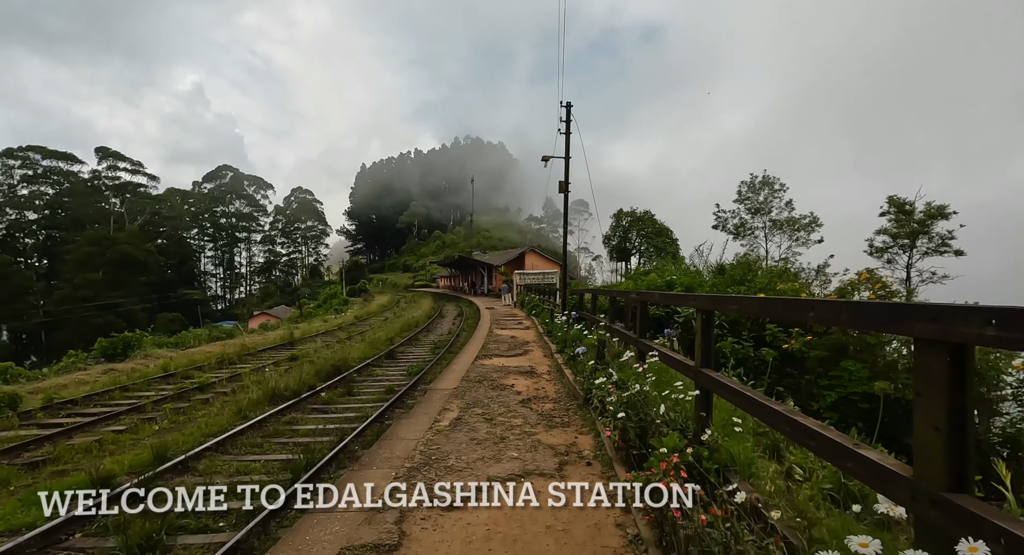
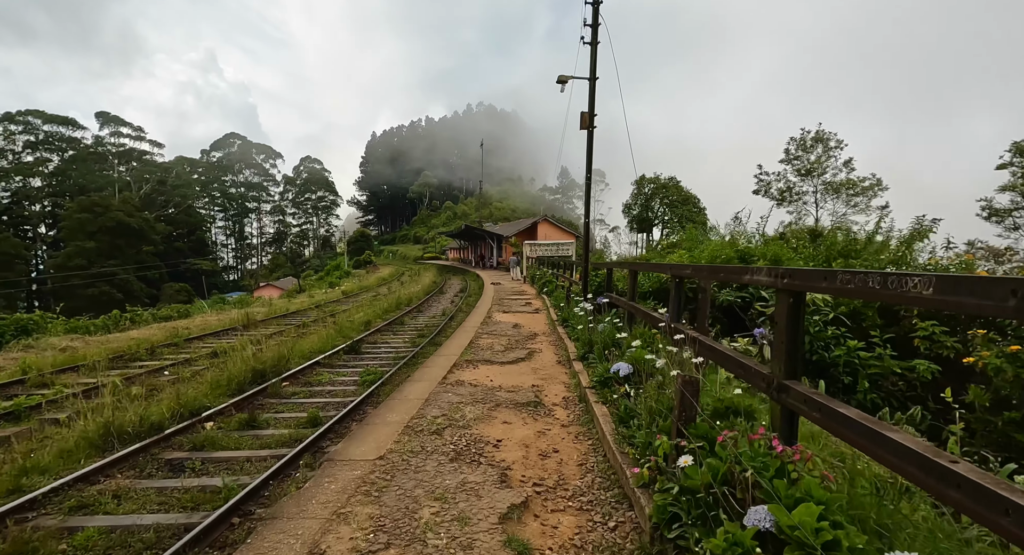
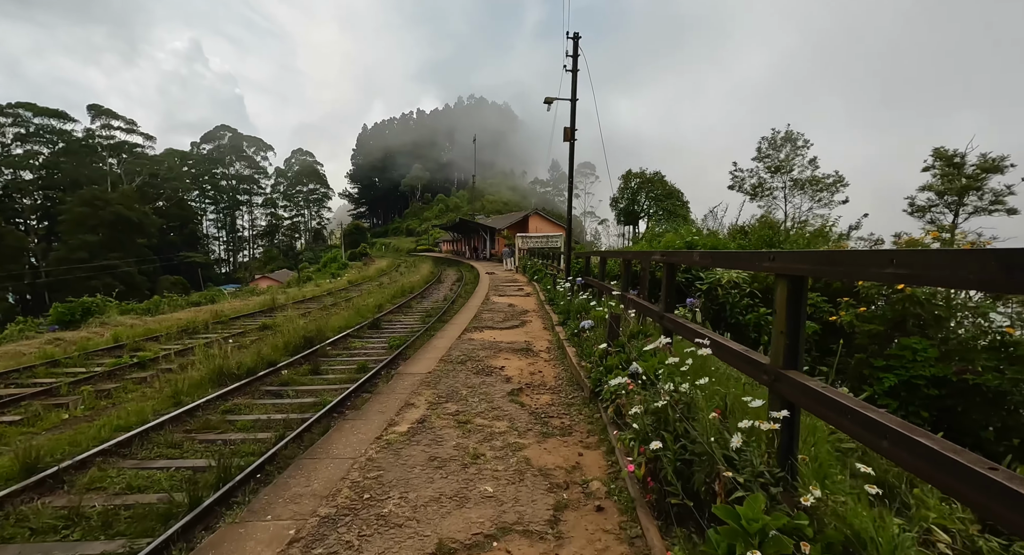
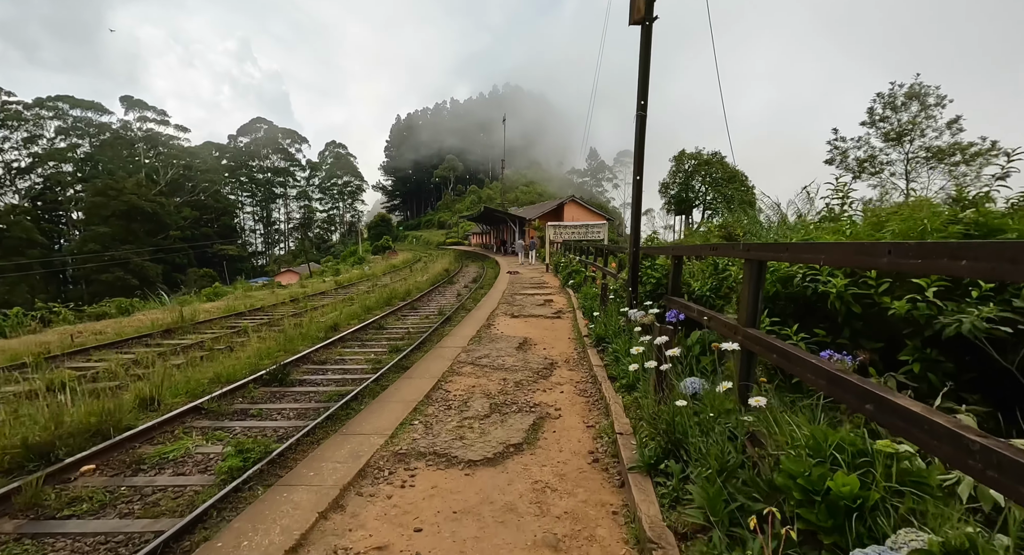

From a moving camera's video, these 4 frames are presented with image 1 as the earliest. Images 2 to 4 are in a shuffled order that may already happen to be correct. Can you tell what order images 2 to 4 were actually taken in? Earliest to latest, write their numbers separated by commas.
3, 2, 4
